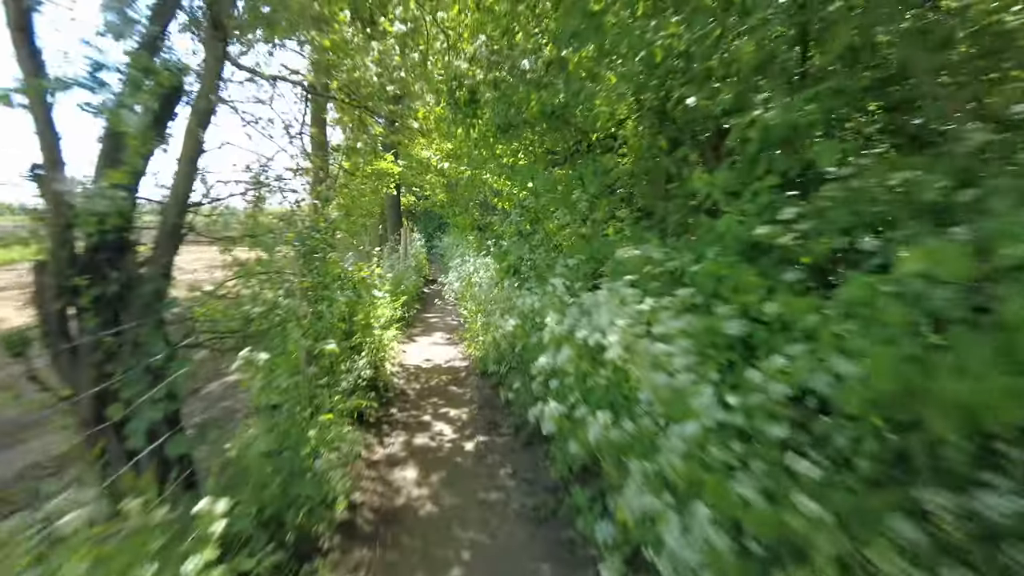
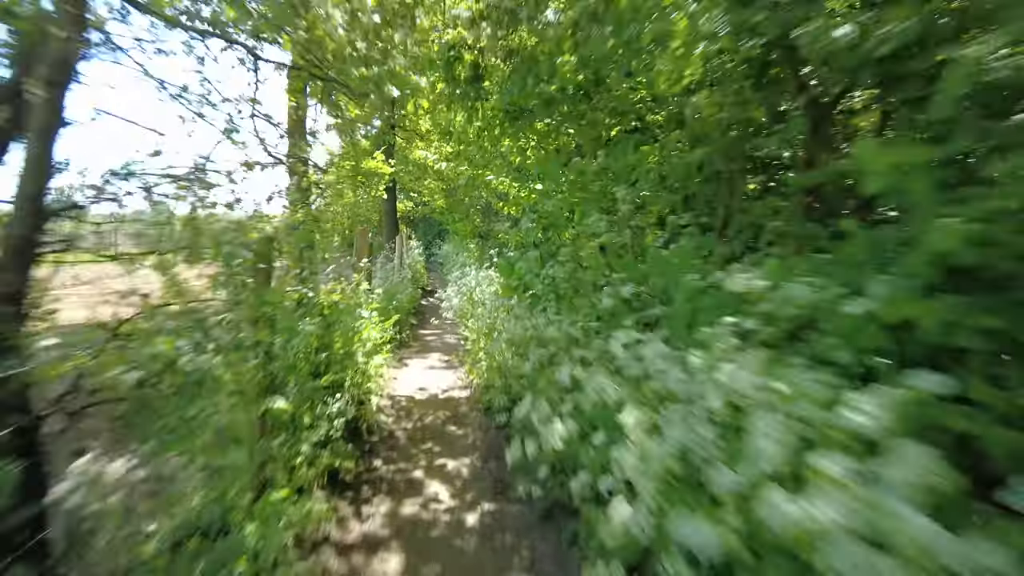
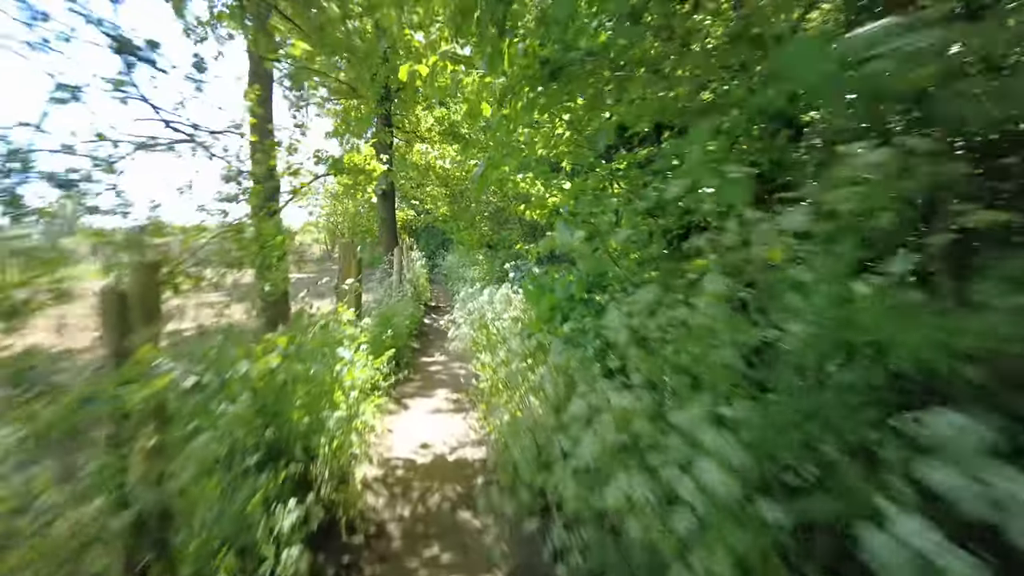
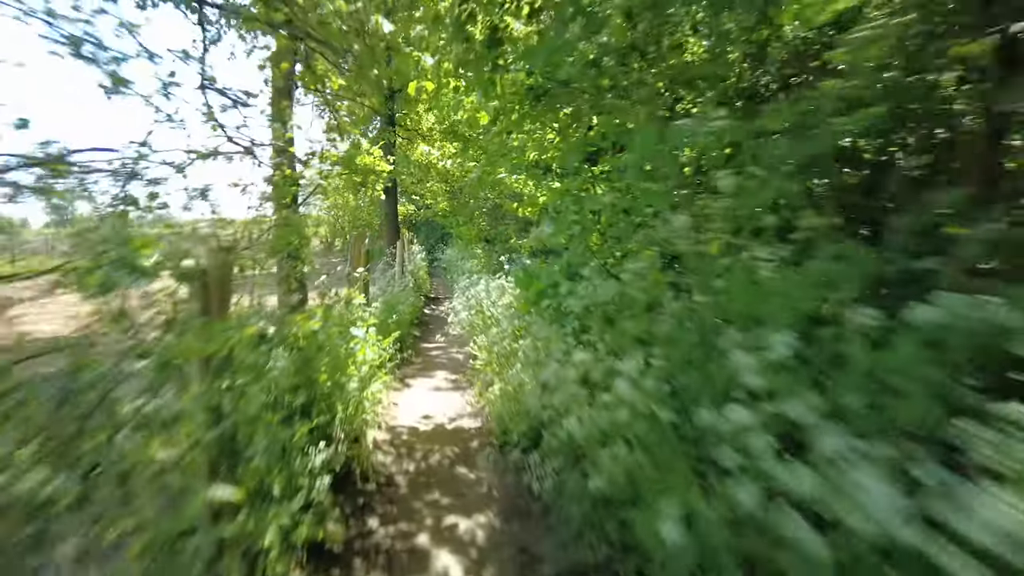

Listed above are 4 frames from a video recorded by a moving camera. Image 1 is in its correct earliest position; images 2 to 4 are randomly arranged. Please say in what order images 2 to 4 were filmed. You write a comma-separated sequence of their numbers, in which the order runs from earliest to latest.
2, 4, 3
